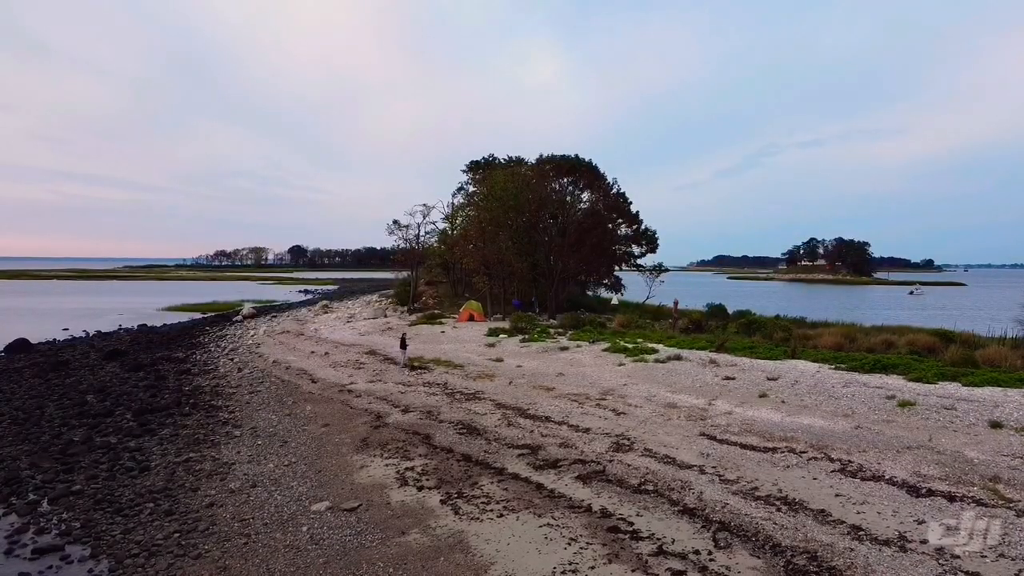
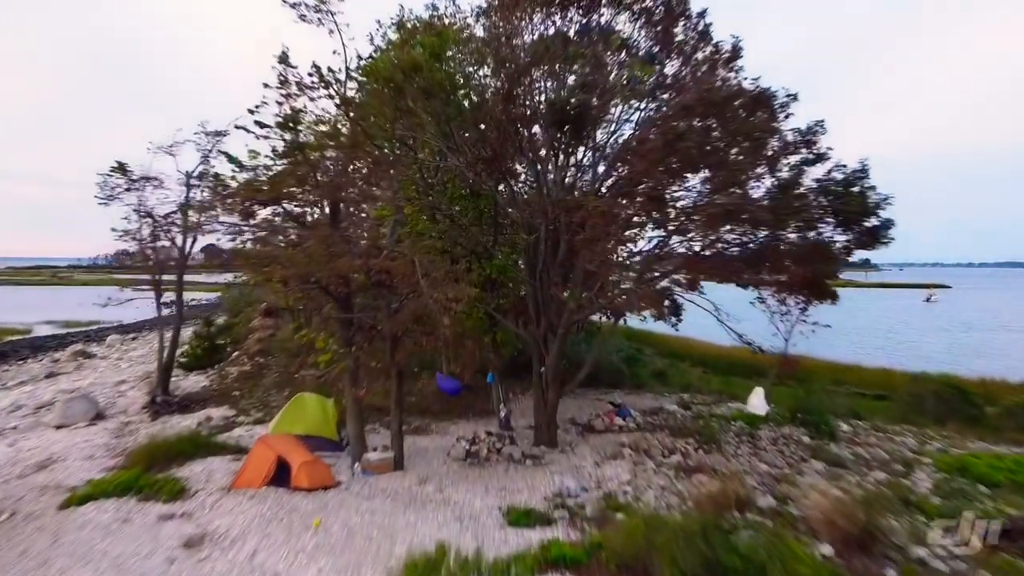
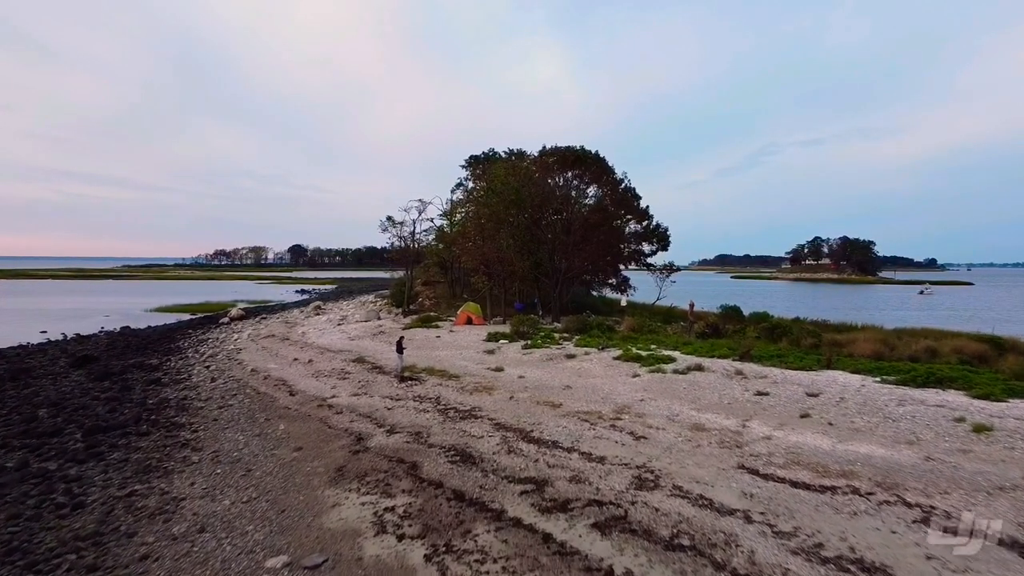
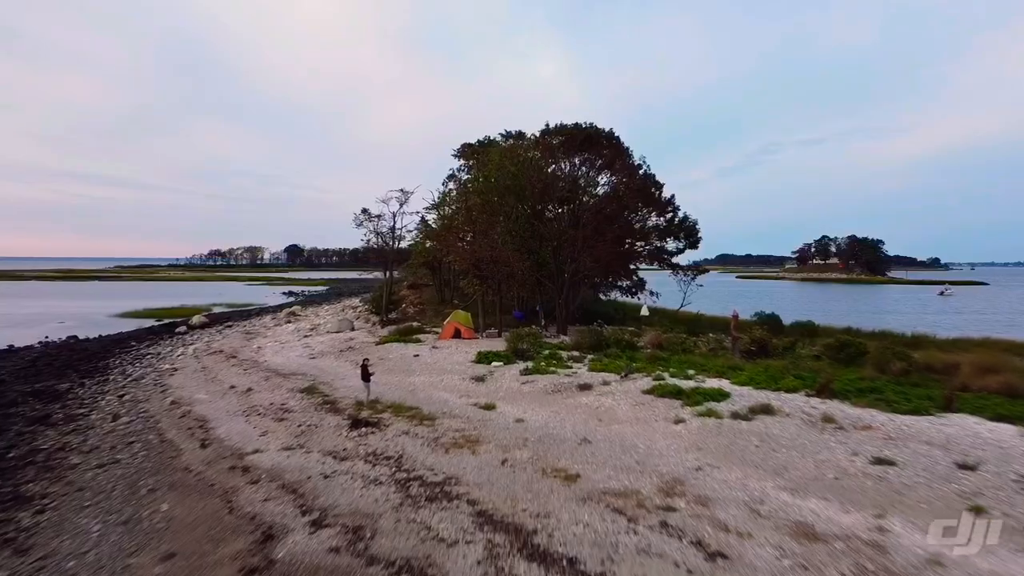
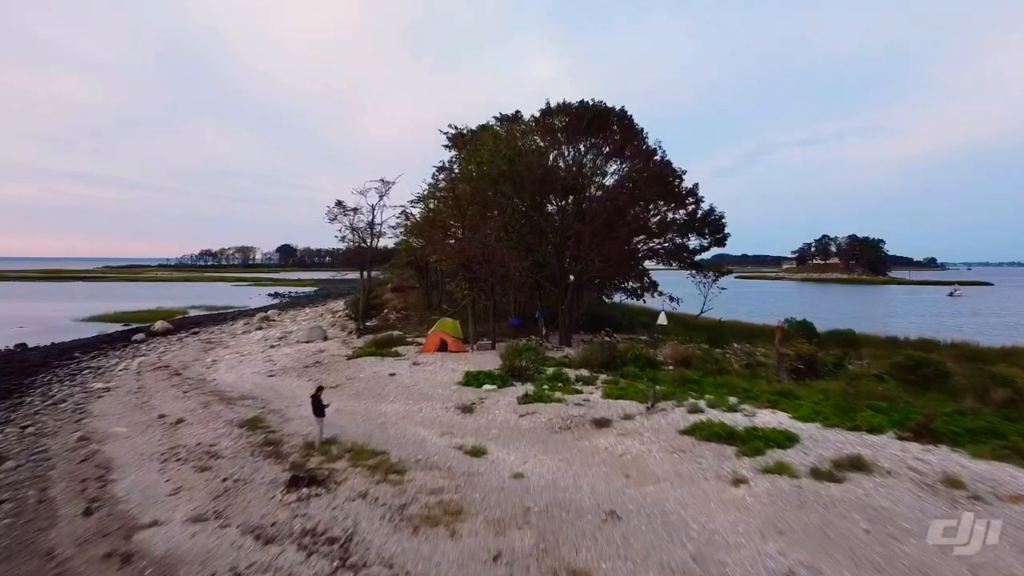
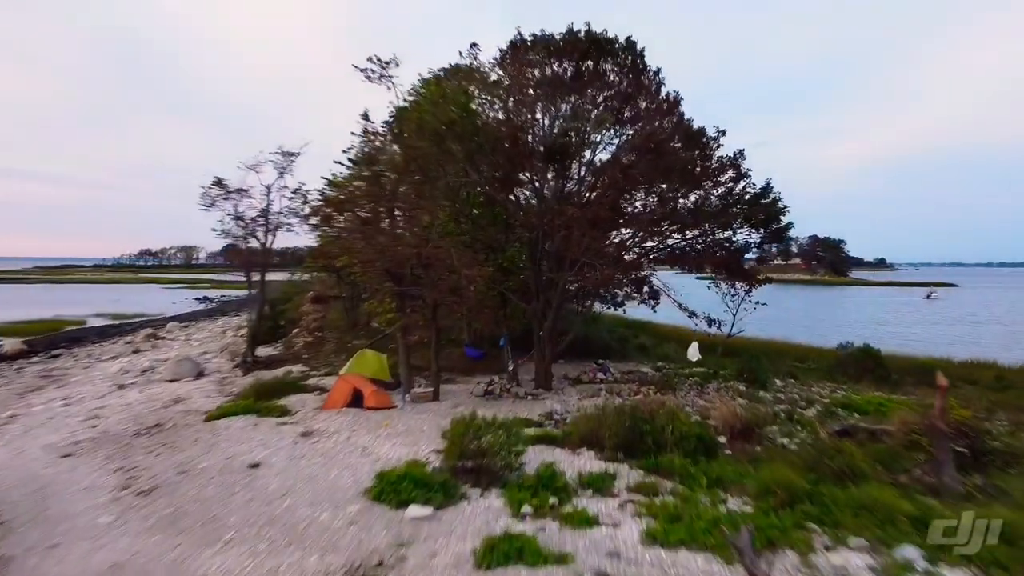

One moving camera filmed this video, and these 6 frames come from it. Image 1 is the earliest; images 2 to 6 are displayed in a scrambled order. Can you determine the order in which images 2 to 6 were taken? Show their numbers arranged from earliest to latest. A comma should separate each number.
3, 4, 5, 6, 2
